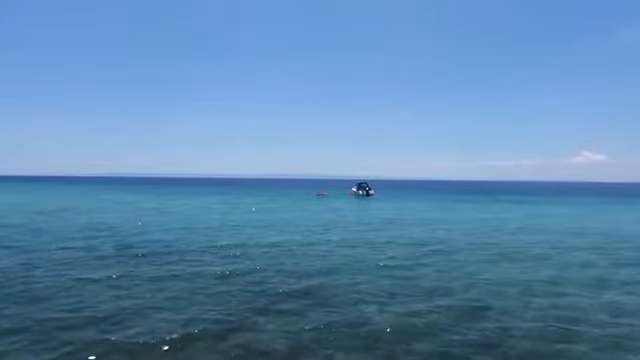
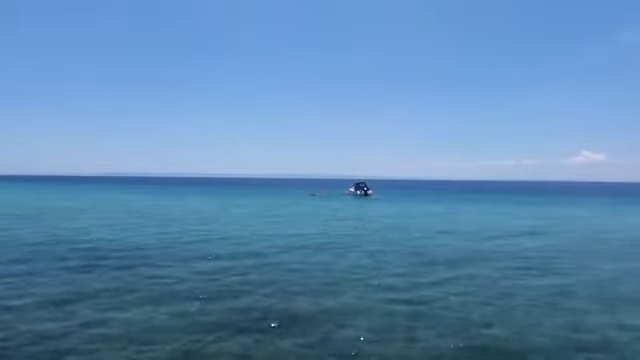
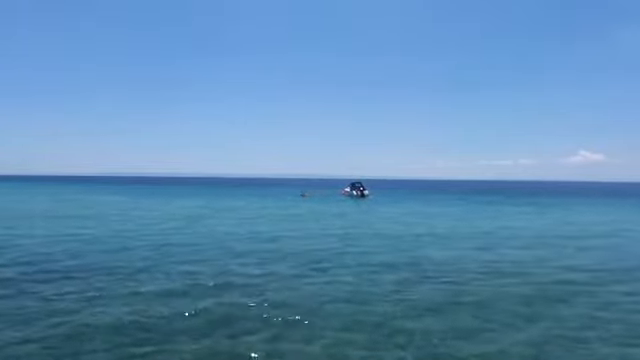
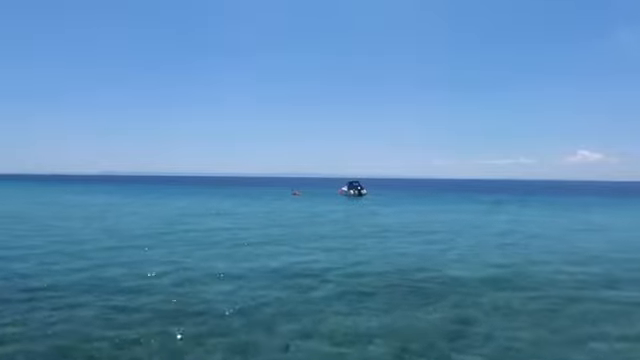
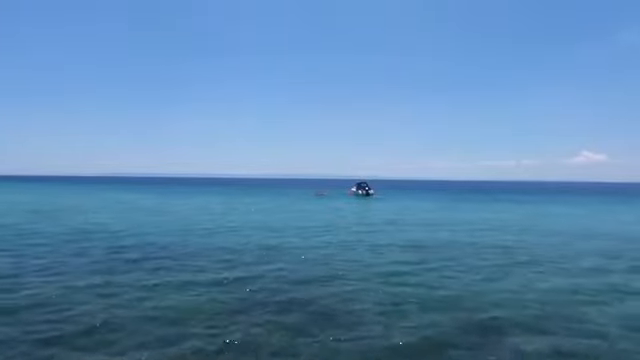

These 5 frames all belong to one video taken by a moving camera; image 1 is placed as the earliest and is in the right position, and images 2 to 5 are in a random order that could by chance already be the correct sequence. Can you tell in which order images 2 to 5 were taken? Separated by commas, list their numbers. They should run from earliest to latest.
5, 2, 3, 4
